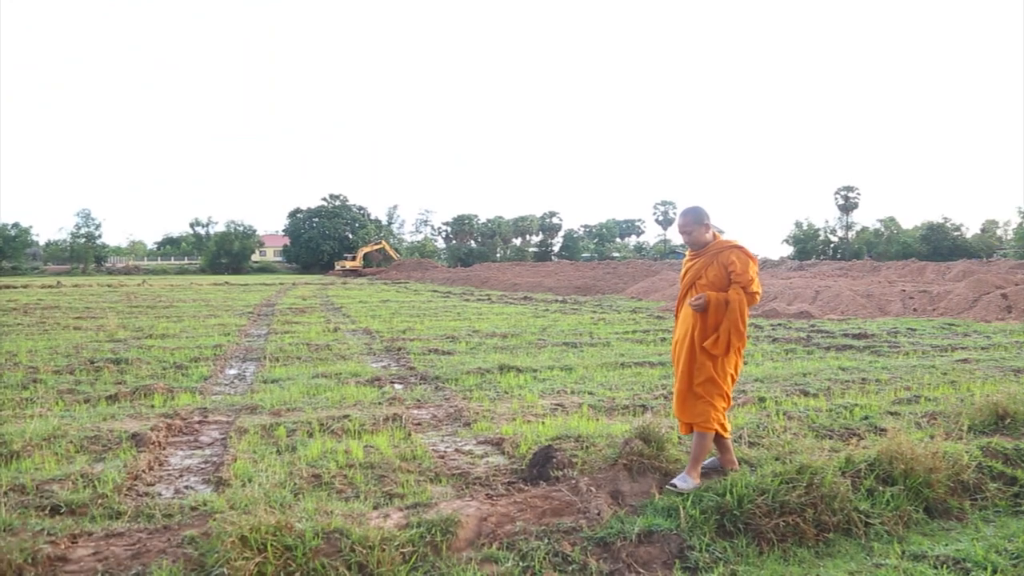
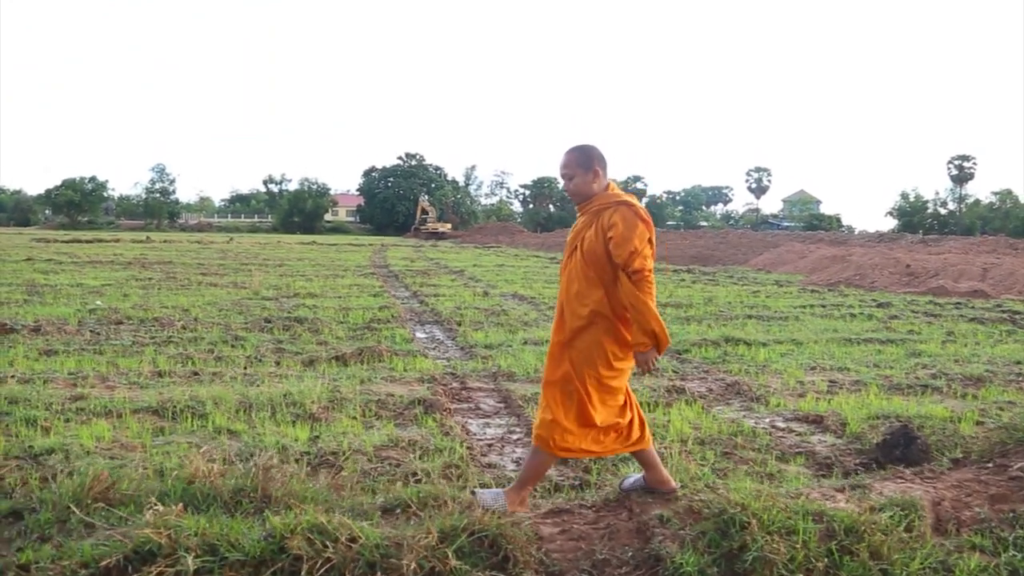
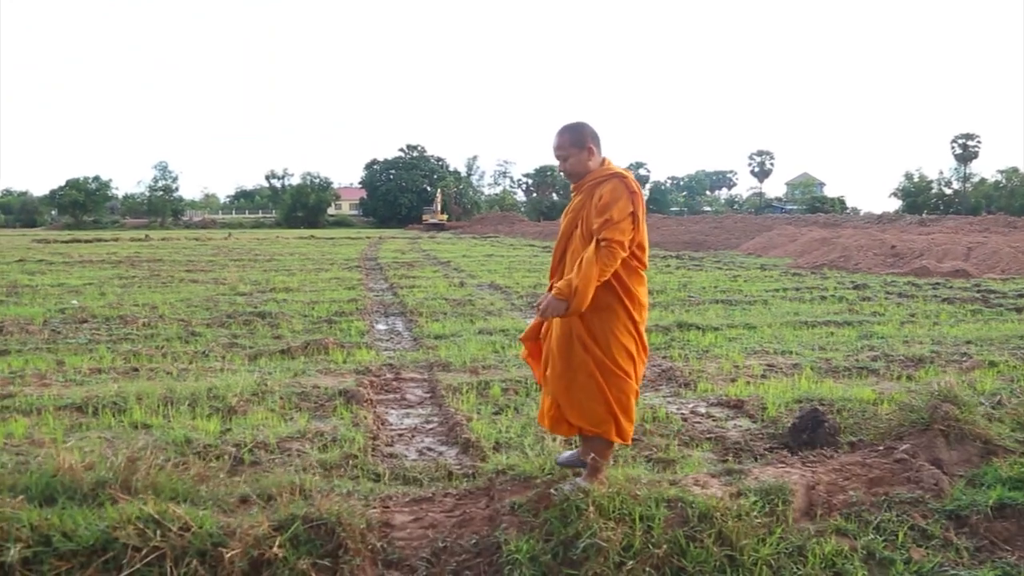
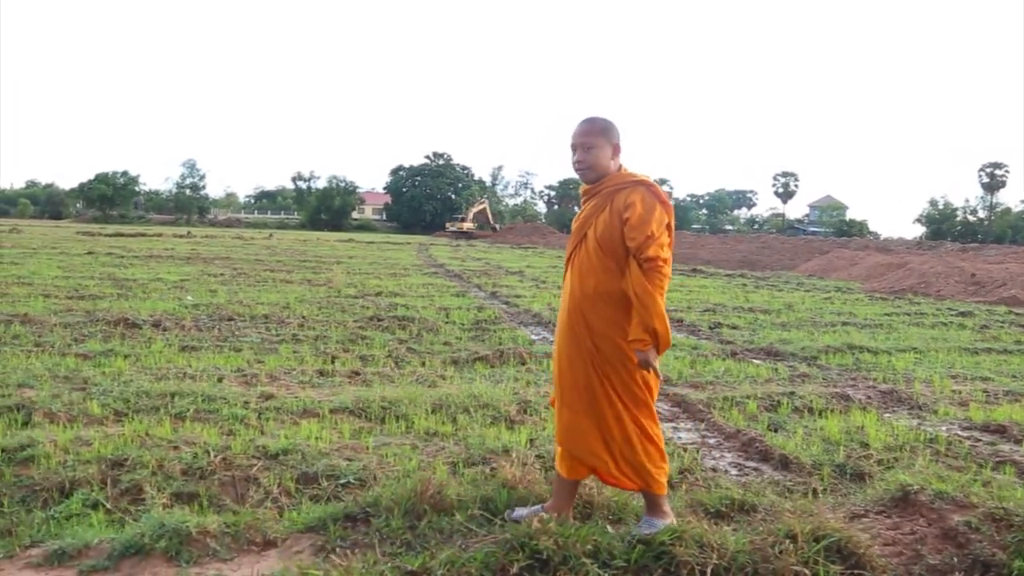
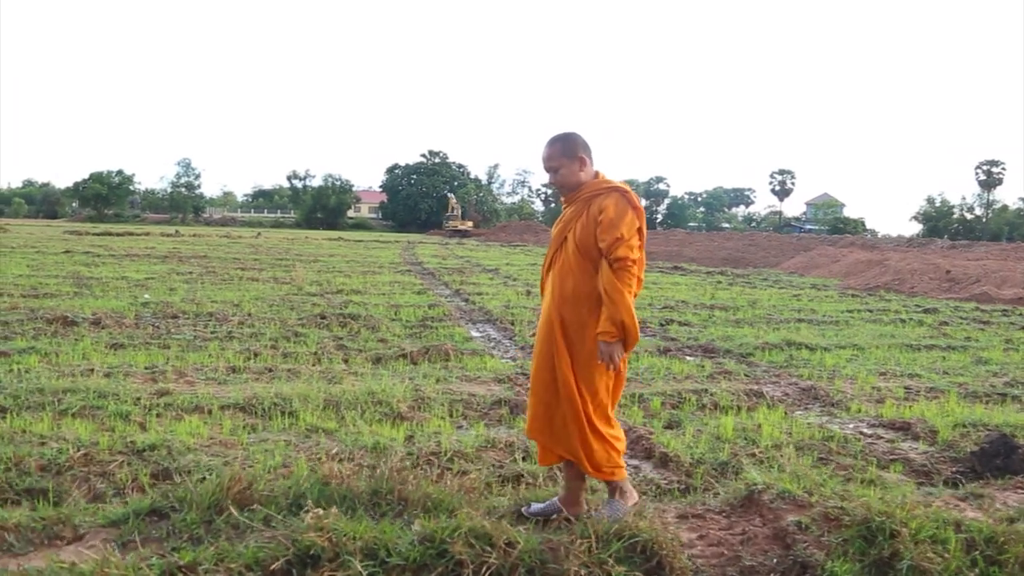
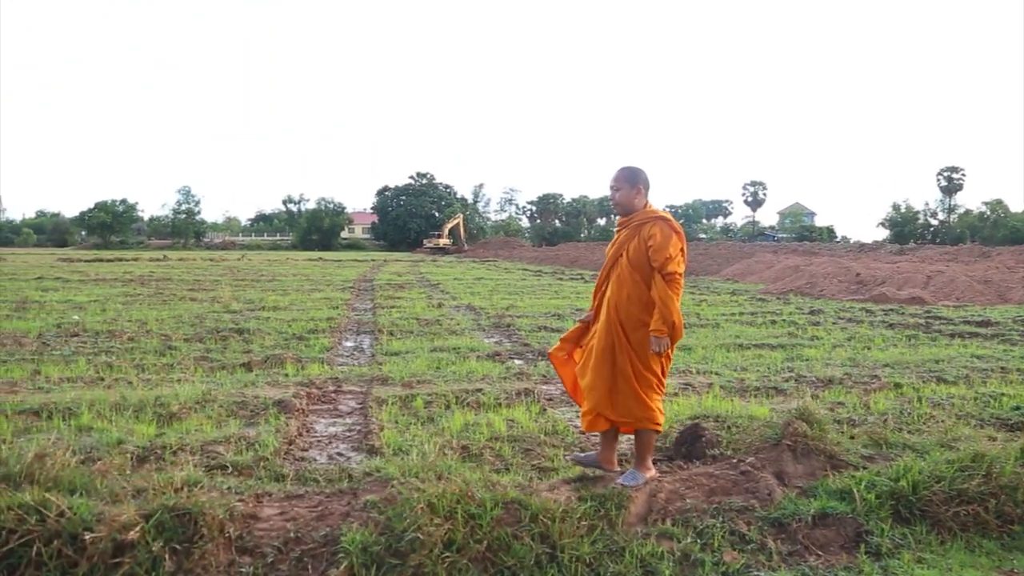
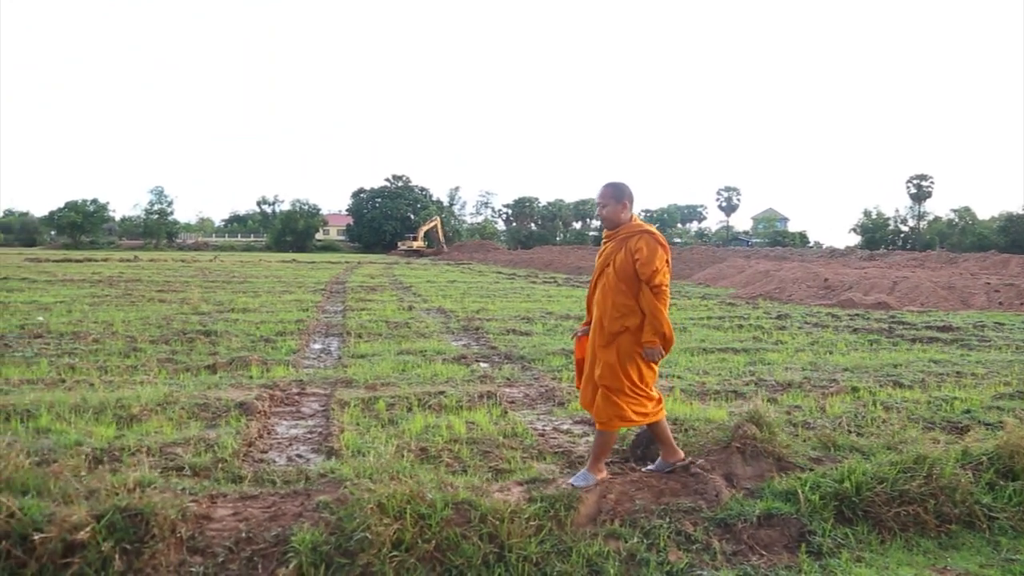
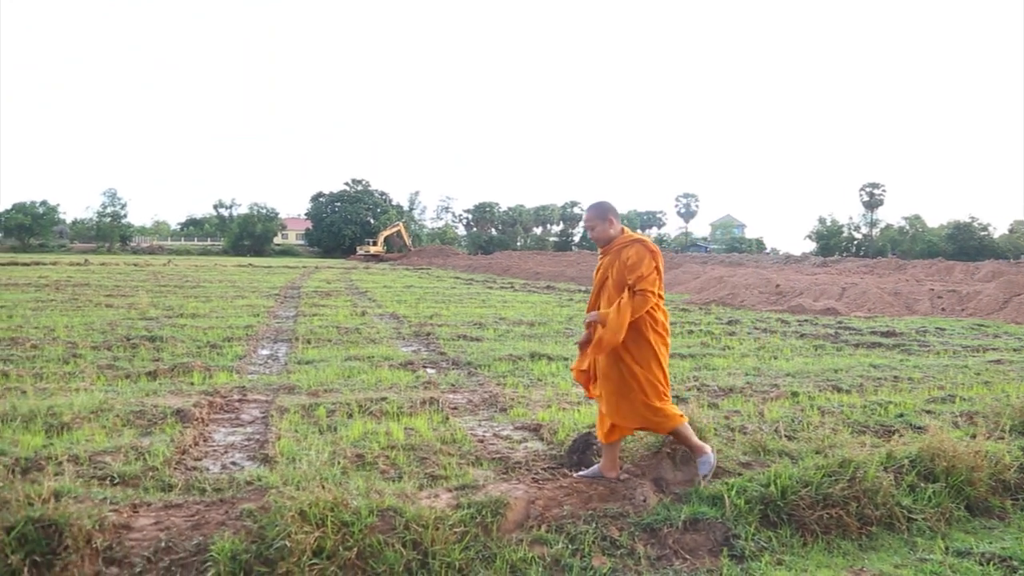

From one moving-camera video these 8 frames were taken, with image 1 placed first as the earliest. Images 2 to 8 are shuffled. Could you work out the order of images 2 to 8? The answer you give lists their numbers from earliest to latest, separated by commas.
8, 7, 6, 3, 2, 5, 4
